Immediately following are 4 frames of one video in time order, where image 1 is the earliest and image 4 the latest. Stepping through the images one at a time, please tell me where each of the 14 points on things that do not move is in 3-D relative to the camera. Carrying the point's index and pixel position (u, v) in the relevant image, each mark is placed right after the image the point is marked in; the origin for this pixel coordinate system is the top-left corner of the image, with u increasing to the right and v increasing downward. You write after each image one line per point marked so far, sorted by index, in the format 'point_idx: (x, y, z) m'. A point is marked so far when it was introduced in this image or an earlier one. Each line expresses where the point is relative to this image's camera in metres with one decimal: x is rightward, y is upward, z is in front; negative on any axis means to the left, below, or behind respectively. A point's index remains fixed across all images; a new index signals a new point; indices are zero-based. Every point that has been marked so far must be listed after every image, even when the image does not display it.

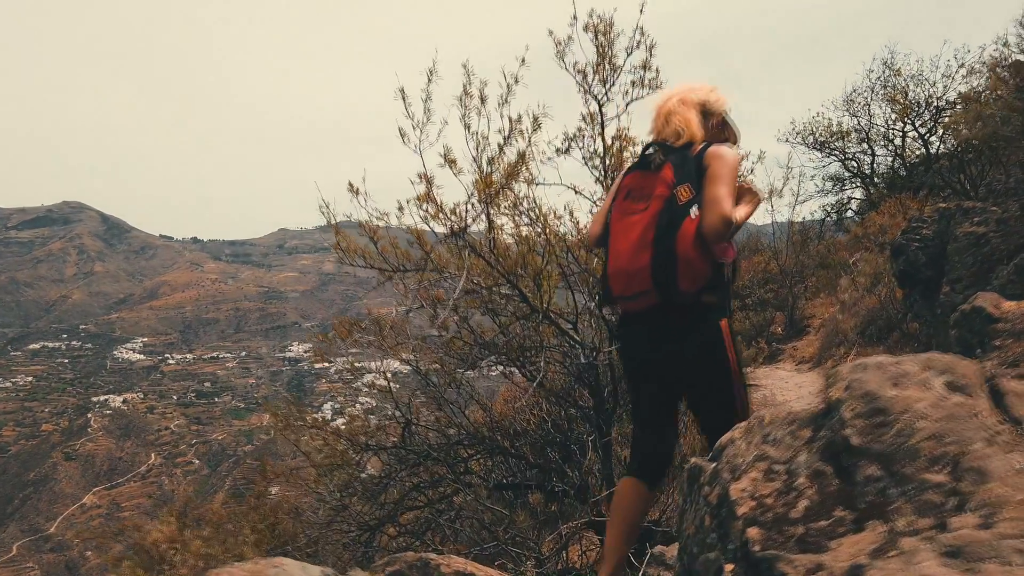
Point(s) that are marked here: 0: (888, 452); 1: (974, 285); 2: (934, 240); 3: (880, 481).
0: (+0.9, -0.4, +1.8) m
1: (+3.9, 0.0, +6.6) m
2: (+4.3, +0.4, +8.0) m
3: (+0.8, -0.4, +1.7) m
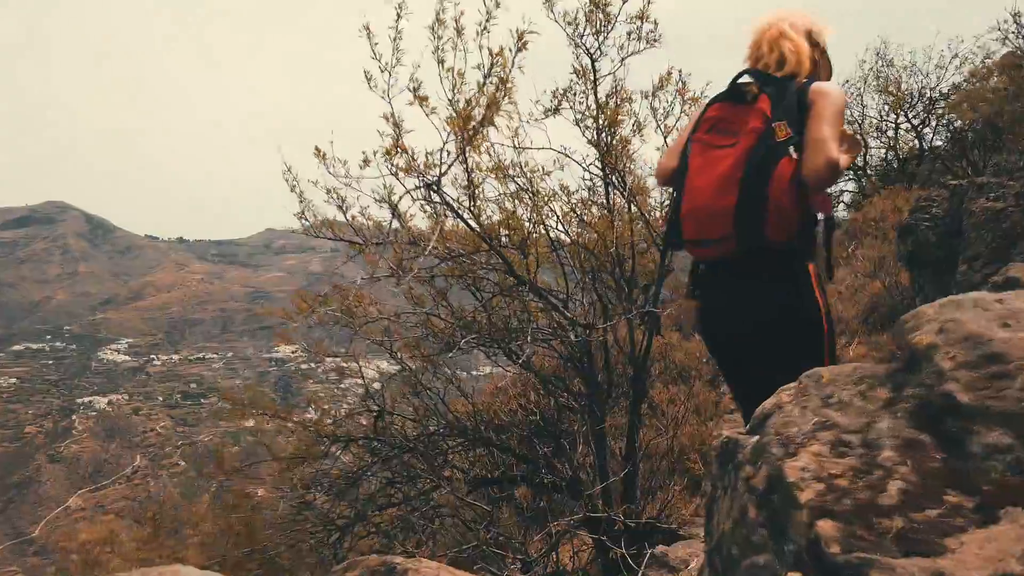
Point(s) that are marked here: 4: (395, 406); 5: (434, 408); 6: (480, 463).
0: (+0.9, -0.2, +1.3) m
1: (+3.9, +0.2, +6.1) m
2: (+4.3, +0.7, +7.5) m
3: (+0.8, -0.3, +1.2) m
4: (-0.8, -0.8, +5.3) m
5: (-0.6, -0.8, +5.2) m
6: (-0.2, -1.2, +5.4) m
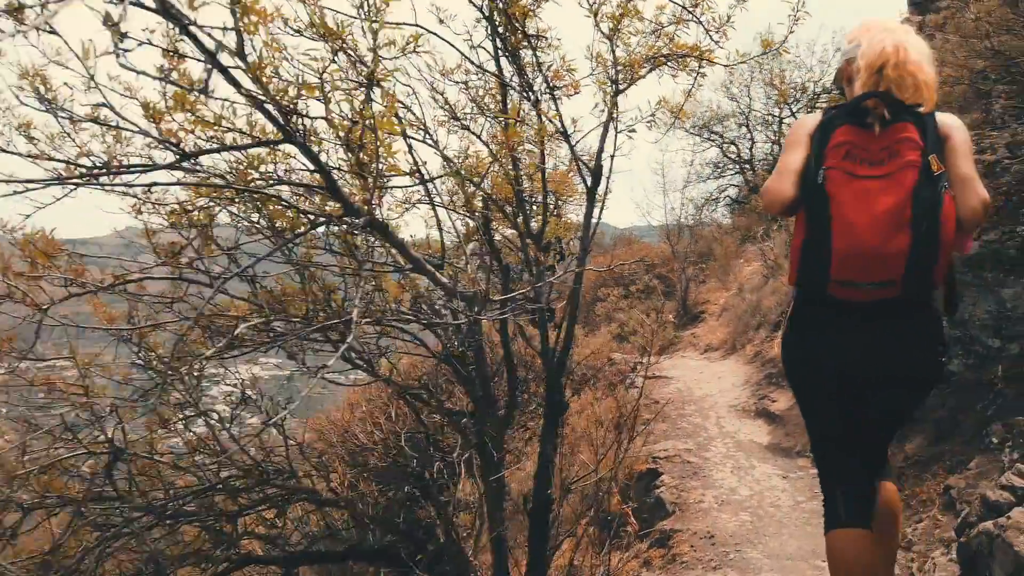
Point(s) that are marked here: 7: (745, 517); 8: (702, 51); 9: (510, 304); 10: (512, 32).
0: (+0.8, 0.0, -0.5) m
1: (+3.0, +0.4, +4.7) m
2: (+3.2, +0.9, +6.2) m
3: (+0.8, -0.1, -0.6) m
4: (-1.5, -0.7, +3.2) m
5: (-1.2, -0.7, +3.2) m
6: (-0.9, -1.1, +3.4) m
7: (+1.4, -1.4, +4.6) m
8: (+0.9, +1.1, +3.5) m
9: (0.0, -0.1, +3.0) m
10: (0.0, +1.0, +3.0) m
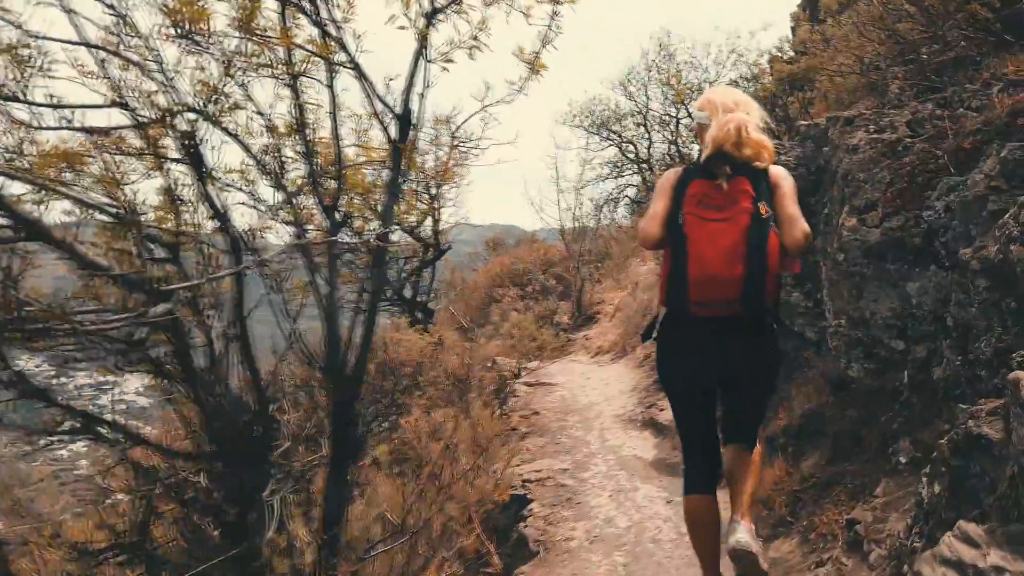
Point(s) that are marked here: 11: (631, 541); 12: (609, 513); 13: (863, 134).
0: (+0.5, 0.0, -1.3) m
1: (+2.1, +0.4, +4.2) m
2: (+2.1, +0.9, +5.6) m
3: (+0.5, 0.0, -1.4) m
4: (-2.2, -0.6, +2.0) m
5: (-1.9, -0.6, +2.1) m
6: (-1.6, -1.0, +2.3) m
7: (+0.5, -1.4, +3.8) m
8: (+0.1, +1.1, +2.7) m
9: (-0.7, 0.0, +2.1) m
10: (-0.7, +1.1, +2.1) m
11: (+0.6, -1.3, +4.0) m
12: (+0.6, -1.3, +4.5) m
13: (+2.3, +1.0, +4.9) m
